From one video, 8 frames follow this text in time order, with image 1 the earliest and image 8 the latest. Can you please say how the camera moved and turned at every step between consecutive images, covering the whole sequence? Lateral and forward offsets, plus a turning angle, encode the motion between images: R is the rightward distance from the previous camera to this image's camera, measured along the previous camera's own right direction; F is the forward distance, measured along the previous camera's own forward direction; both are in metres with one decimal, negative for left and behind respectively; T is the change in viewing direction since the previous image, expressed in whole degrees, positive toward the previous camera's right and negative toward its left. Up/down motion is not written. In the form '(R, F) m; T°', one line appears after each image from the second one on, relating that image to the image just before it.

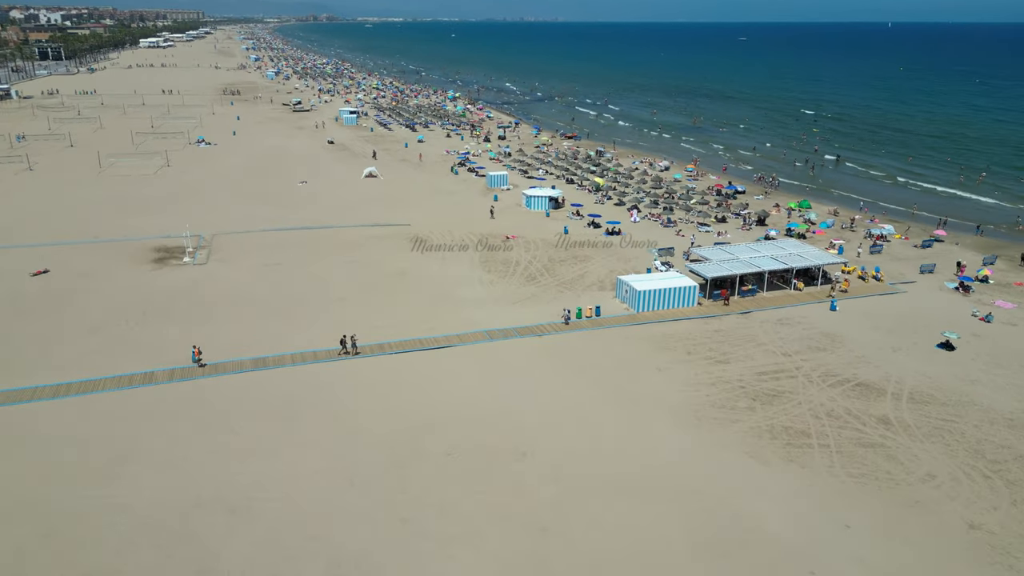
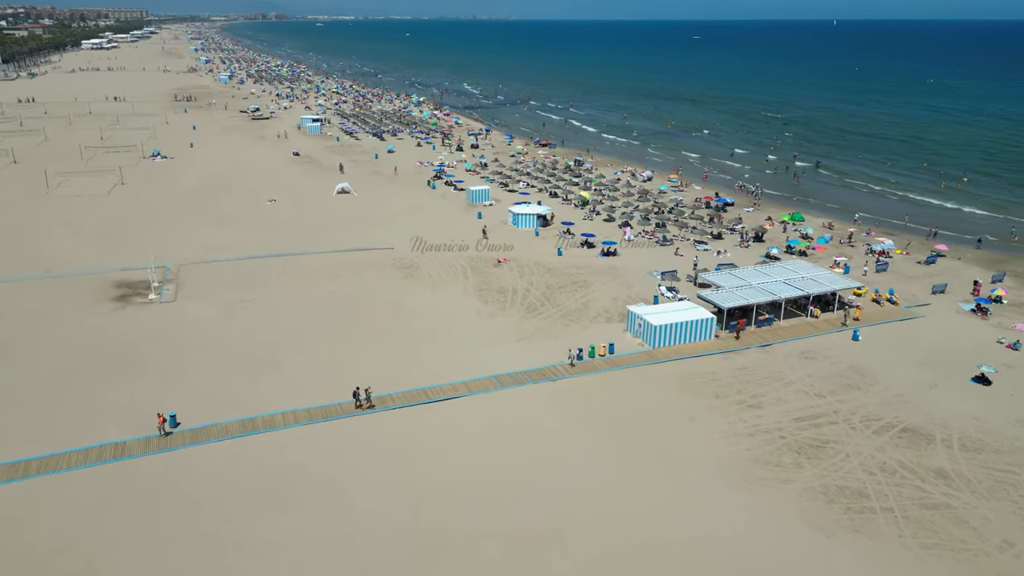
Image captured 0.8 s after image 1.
(-1.7, +2.3) m; +3°
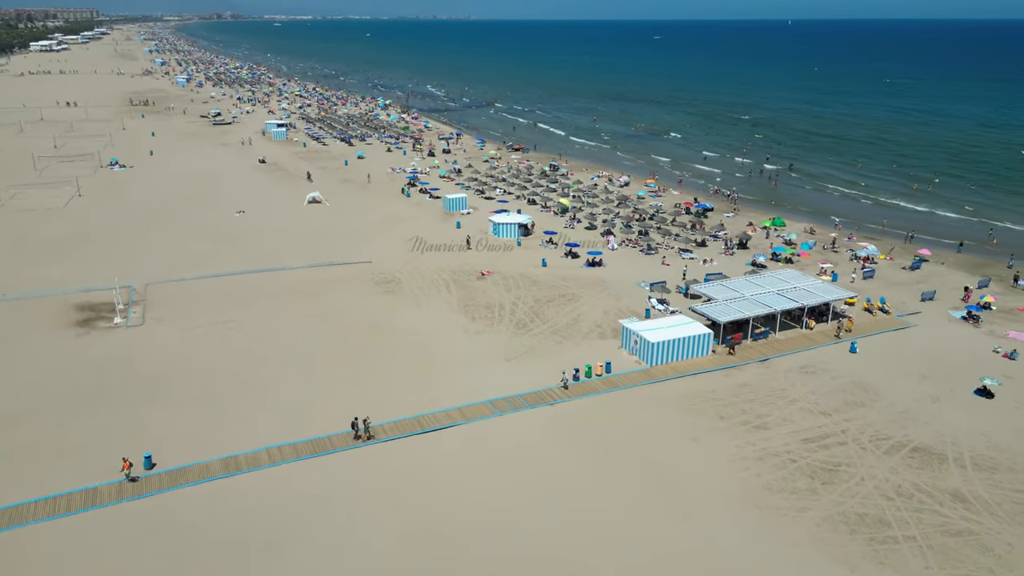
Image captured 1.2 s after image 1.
(-0.9, +1.1) m; +3°
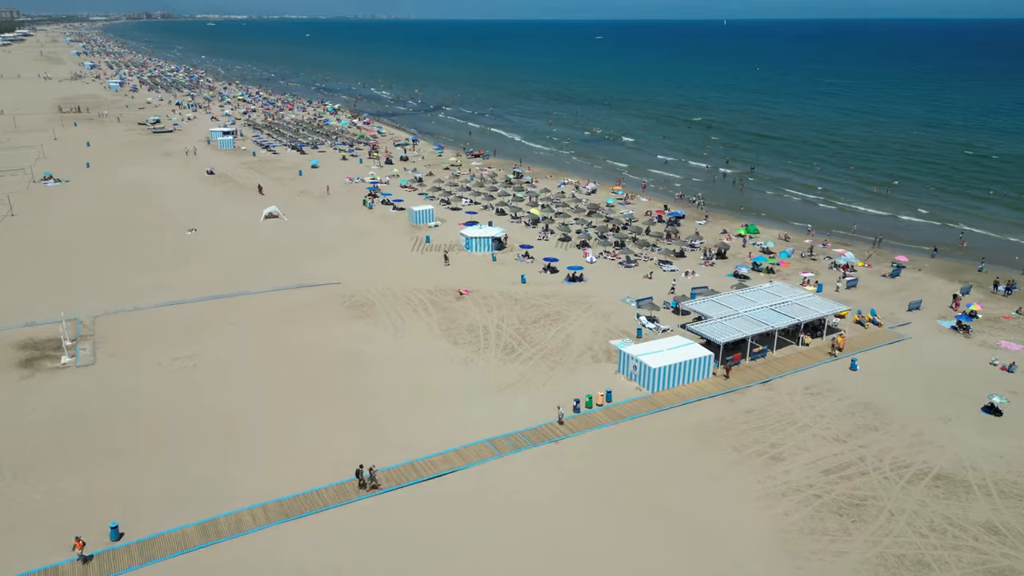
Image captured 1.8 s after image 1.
(-1.5, +1.7) m; +4°
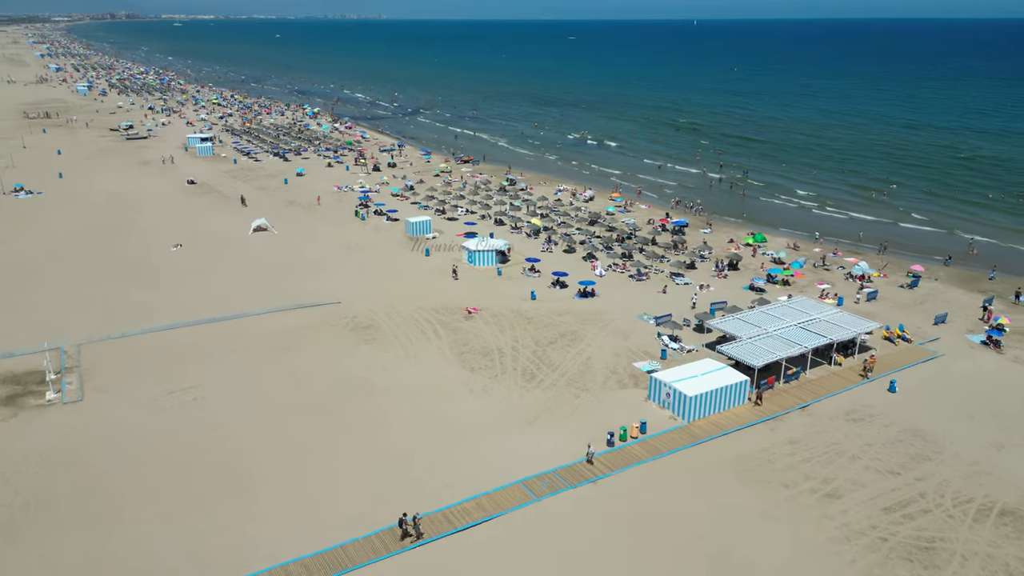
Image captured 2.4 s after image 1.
(-1.6, +1.7) m; +2°
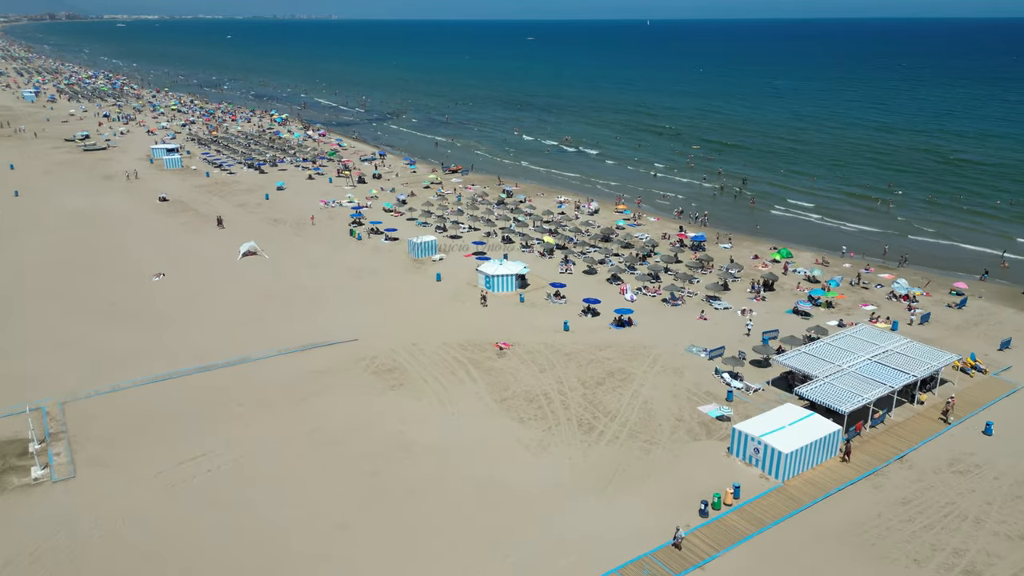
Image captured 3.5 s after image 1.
(-3.1, +3.1) m; +3°
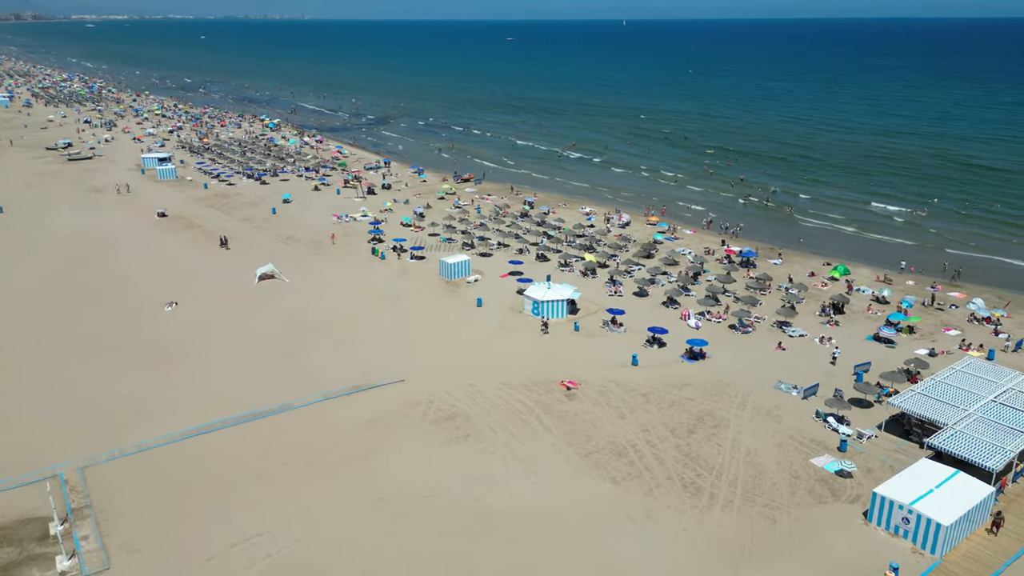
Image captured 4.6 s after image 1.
(-3.3, +3.1) m; +2°
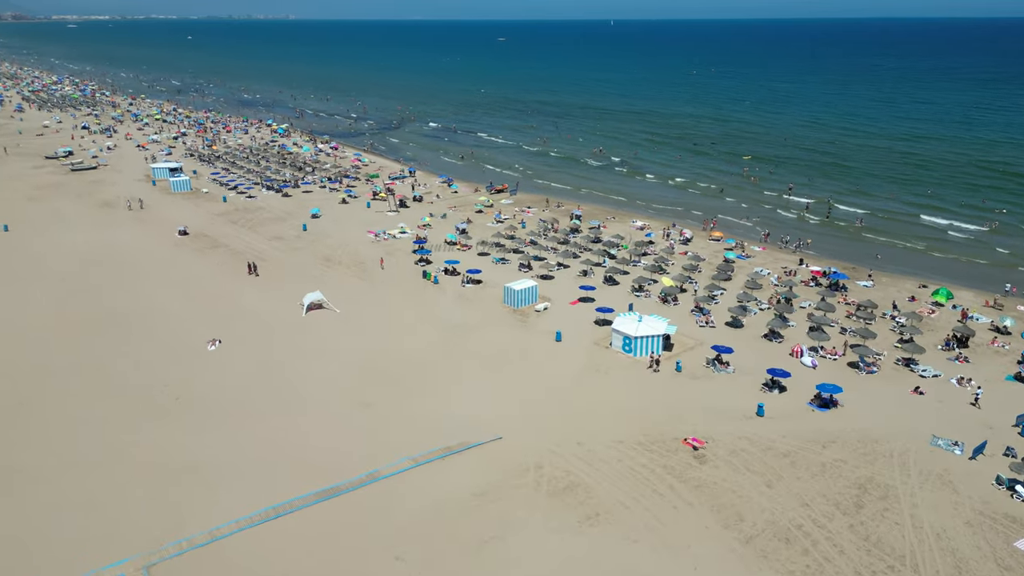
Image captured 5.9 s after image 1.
(-4.2, +3.8) m; +1°
